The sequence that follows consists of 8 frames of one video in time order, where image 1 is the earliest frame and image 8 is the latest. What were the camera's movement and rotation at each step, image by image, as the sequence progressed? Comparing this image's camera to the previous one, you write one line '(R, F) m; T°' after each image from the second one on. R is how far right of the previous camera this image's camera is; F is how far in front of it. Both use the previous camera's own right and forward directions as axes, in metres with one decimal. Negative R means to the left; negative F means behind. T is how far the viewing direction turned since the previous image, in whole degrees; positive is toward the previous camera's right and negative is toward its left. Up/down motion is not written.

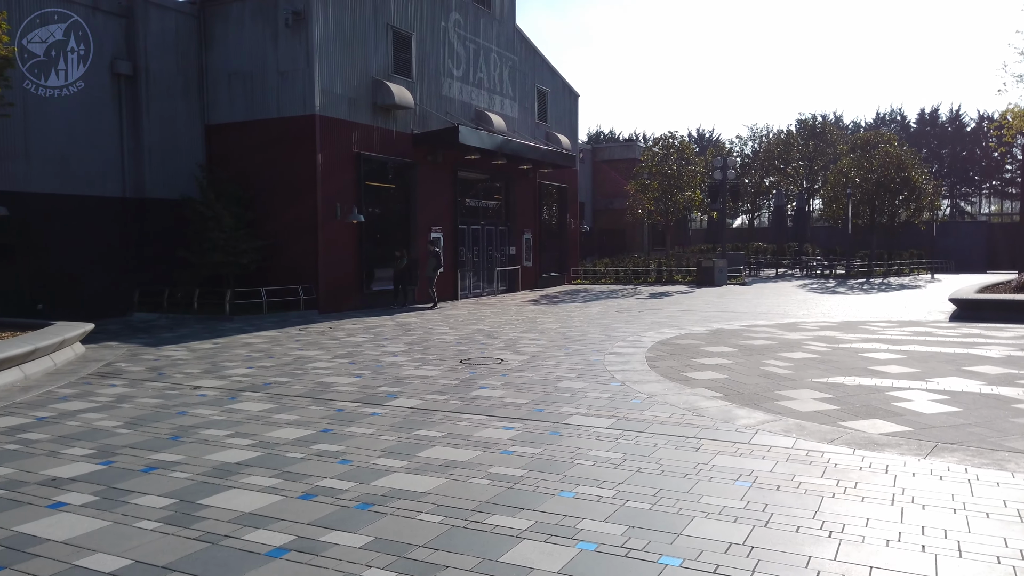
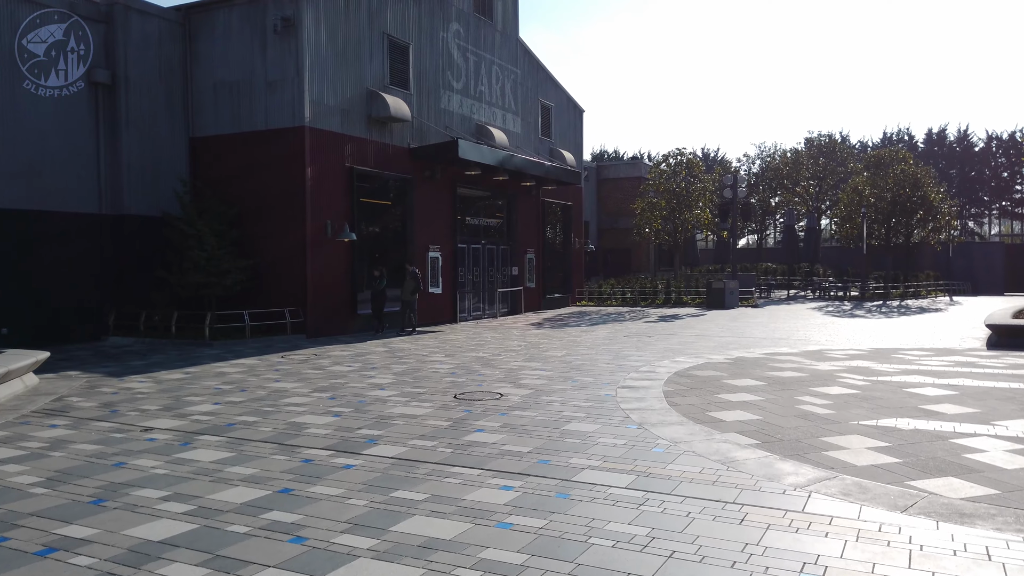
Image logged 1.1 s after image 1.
(0.0, +1.3) m; 0°
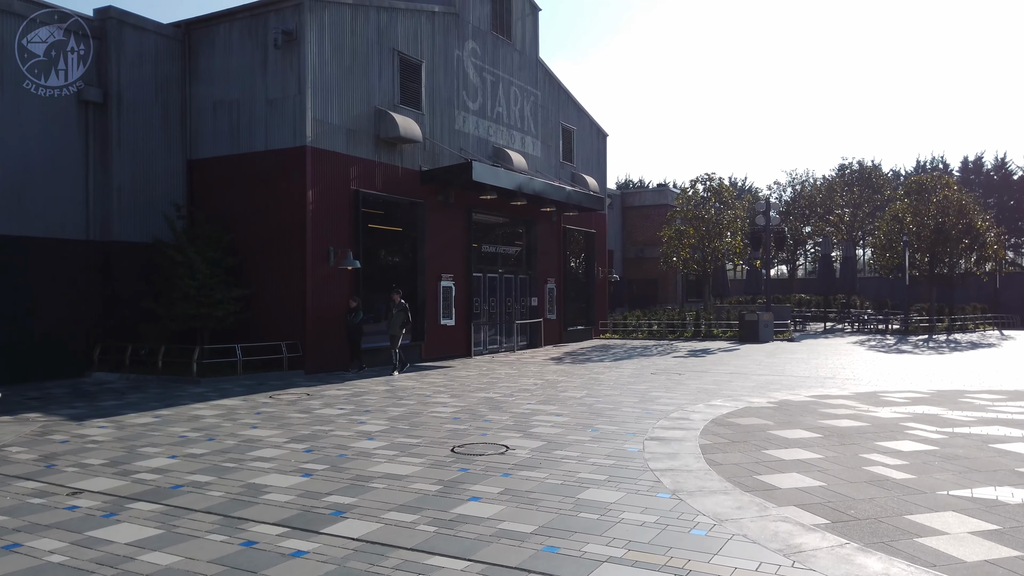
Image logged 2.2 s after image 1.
(+0.2, +1.5) m; -2°
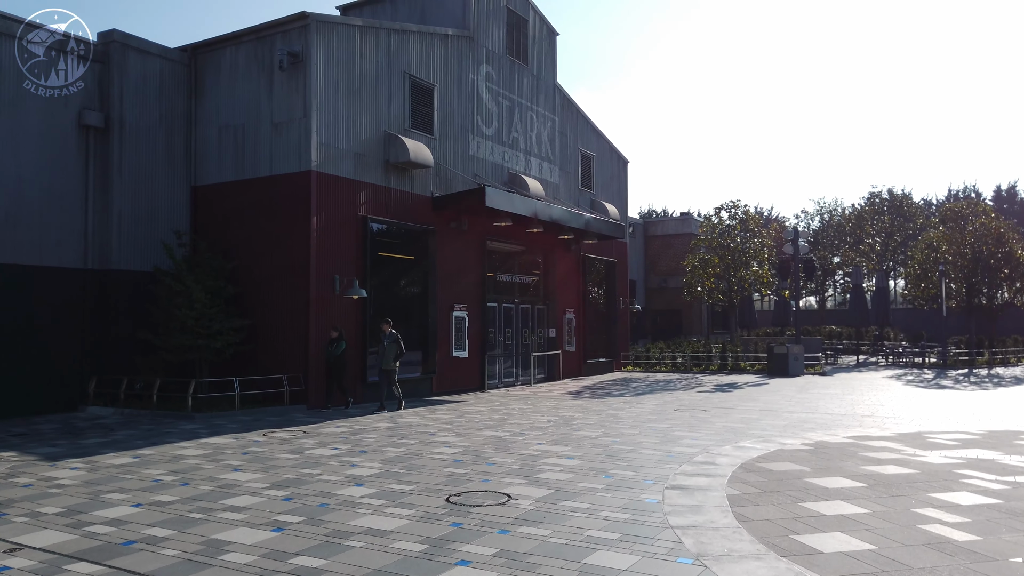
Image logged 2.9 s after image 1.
(+0.2, +0.9) m; -2°
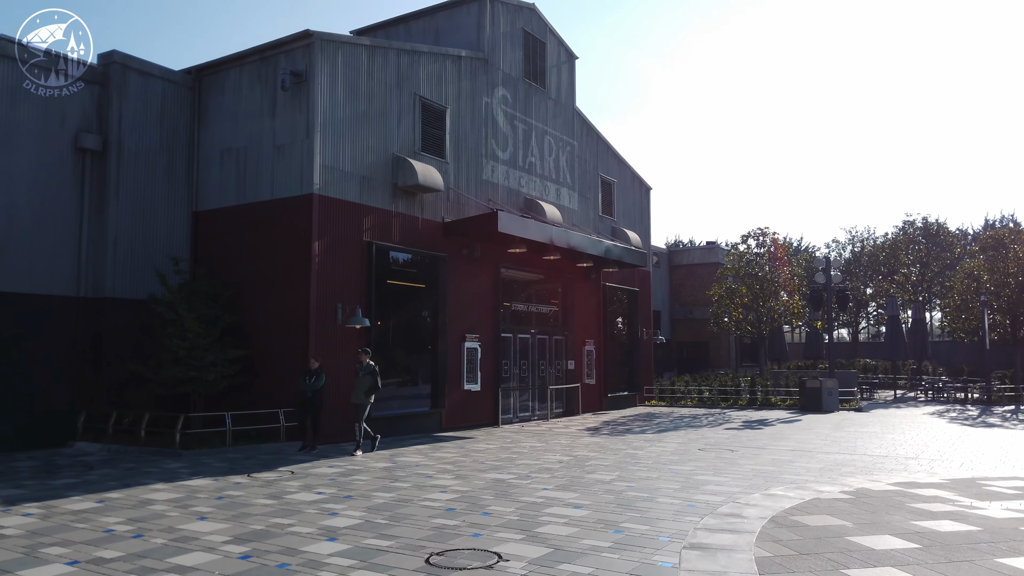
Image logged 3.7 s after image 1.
(+0.3, +1.0) m; -2°
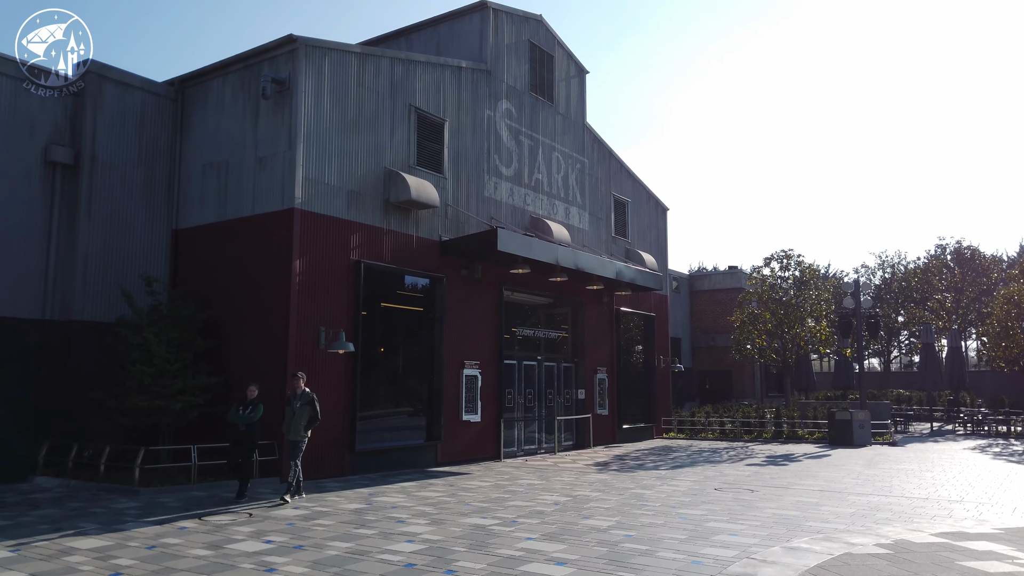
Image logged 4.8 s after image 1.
(+0.5, +1.3) m; -2°
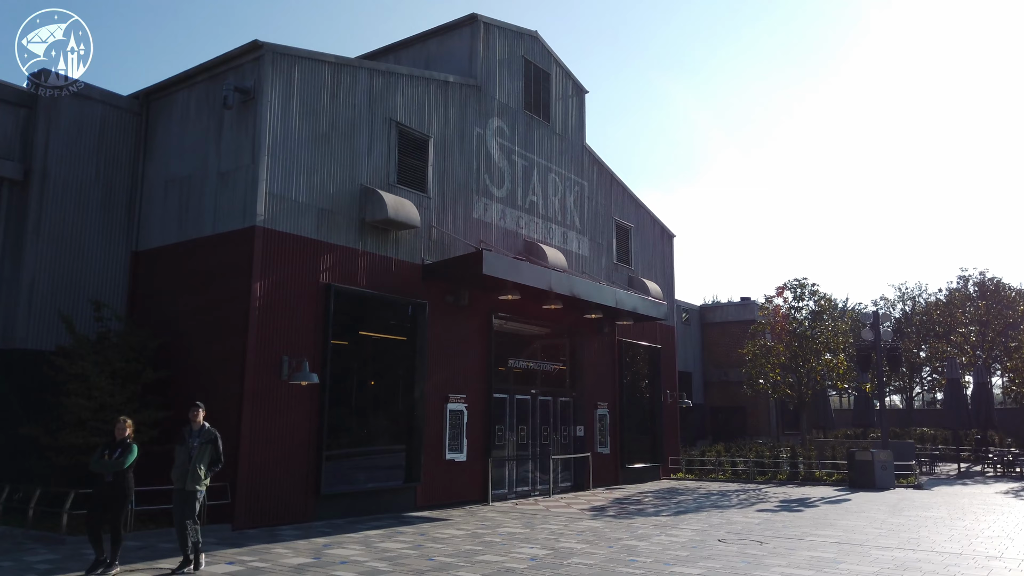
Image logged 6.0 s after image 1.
(+0.6, +1.3) m; -1°
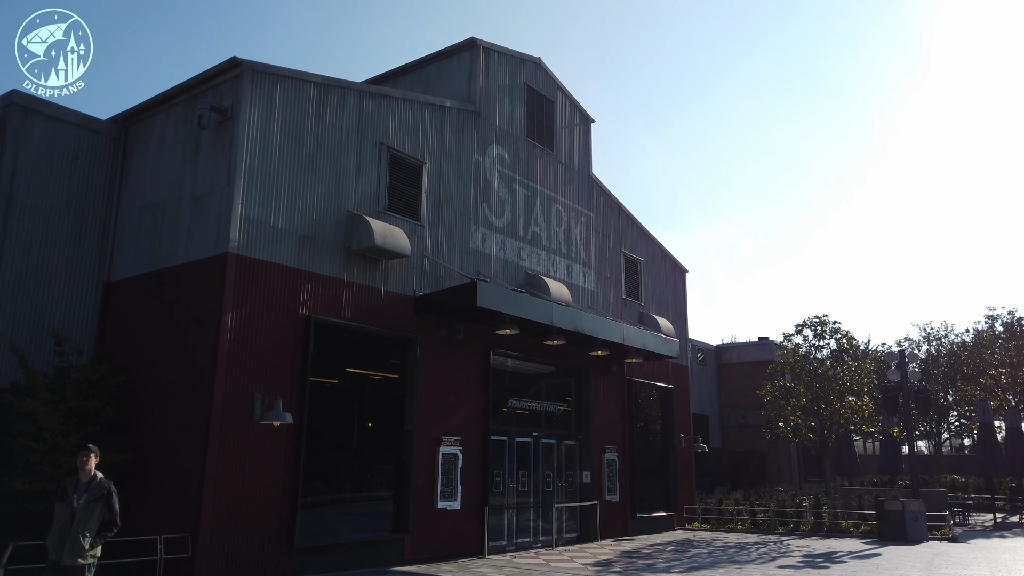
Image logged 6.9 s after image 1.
(+0.4, +1.1) m; -1°
